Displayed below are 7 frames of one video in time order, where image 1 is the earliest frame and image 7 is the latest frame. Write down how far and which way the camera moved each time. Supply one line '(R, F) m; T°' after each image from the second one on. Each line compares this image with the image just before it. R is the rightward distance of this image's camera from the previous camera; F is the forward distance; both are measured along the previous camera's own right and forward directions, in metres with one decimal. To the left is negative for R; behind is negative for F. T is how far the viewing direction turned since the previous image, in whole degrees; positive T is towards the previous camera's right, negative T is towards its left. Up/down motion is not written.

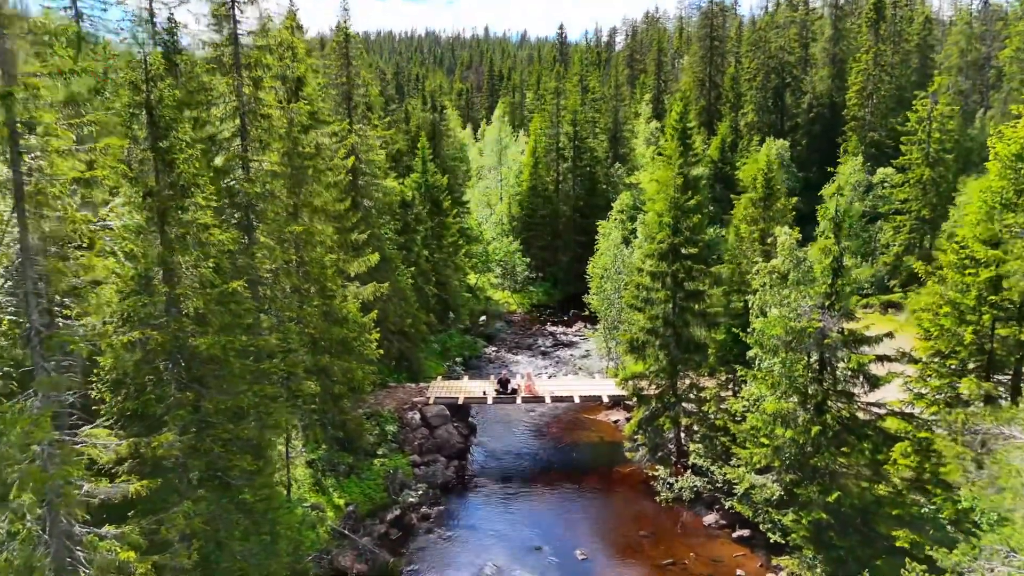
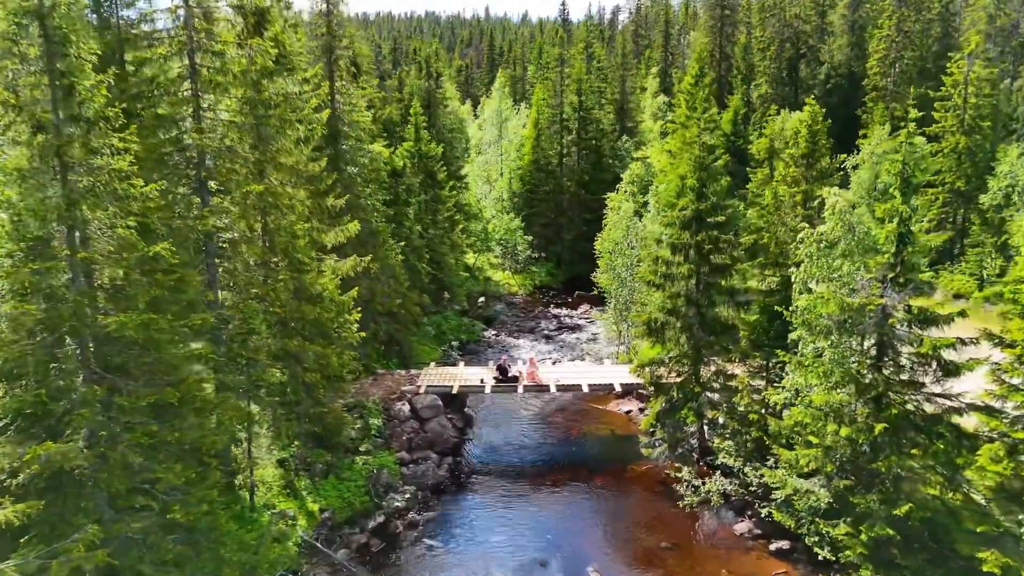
(0.0, +2.7) m; 0°
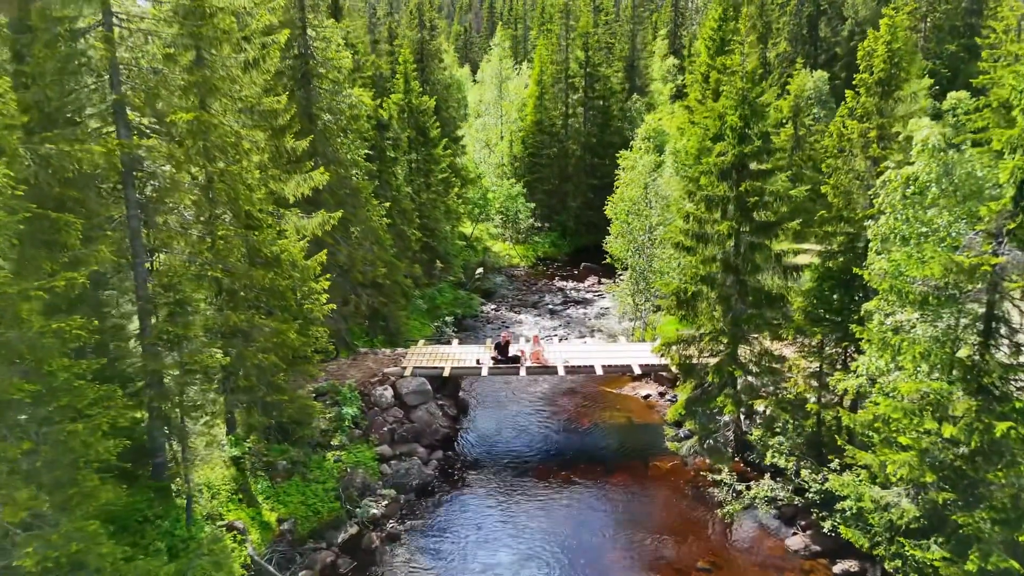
(0.0, +3.1) m; 0°
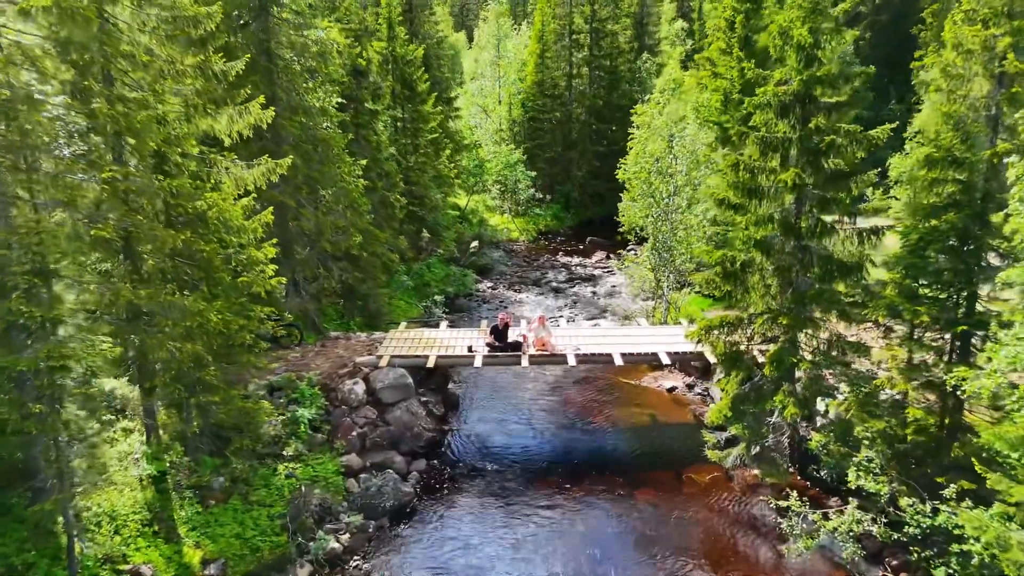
(0.0, +3.3) m; 0°
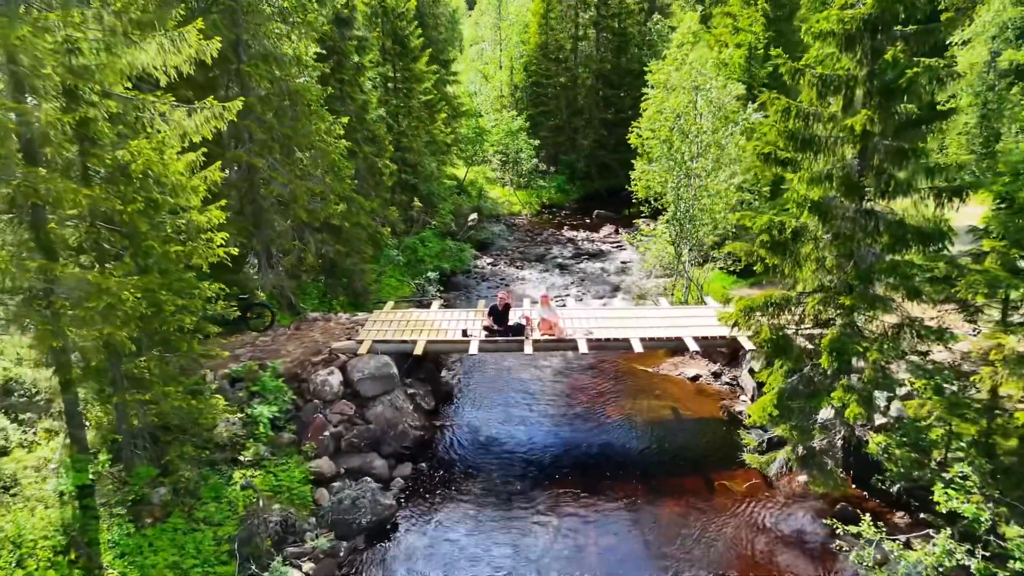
(0.0, +2.1) m; 0°
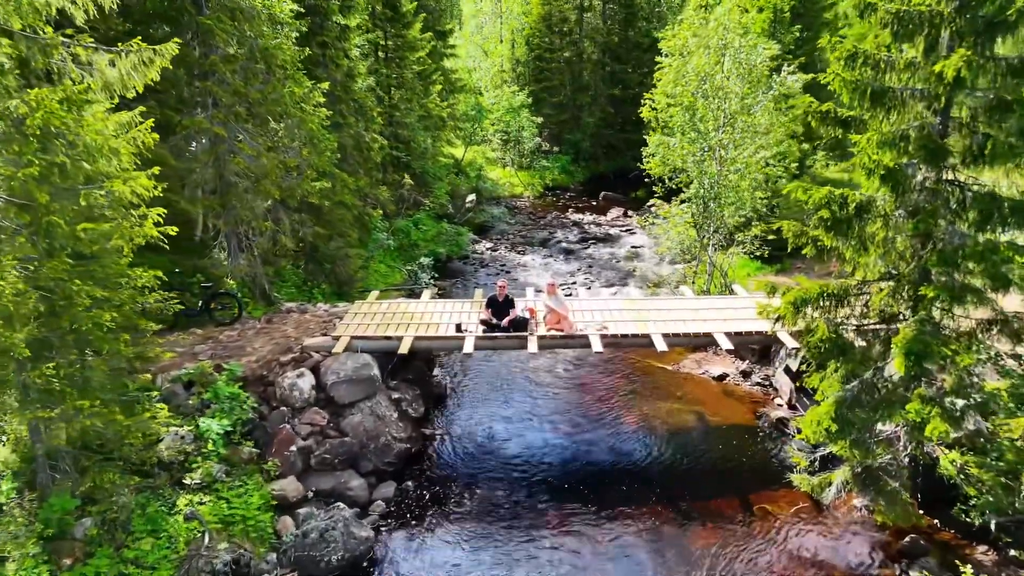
(0.0, +1.8) m; 0°
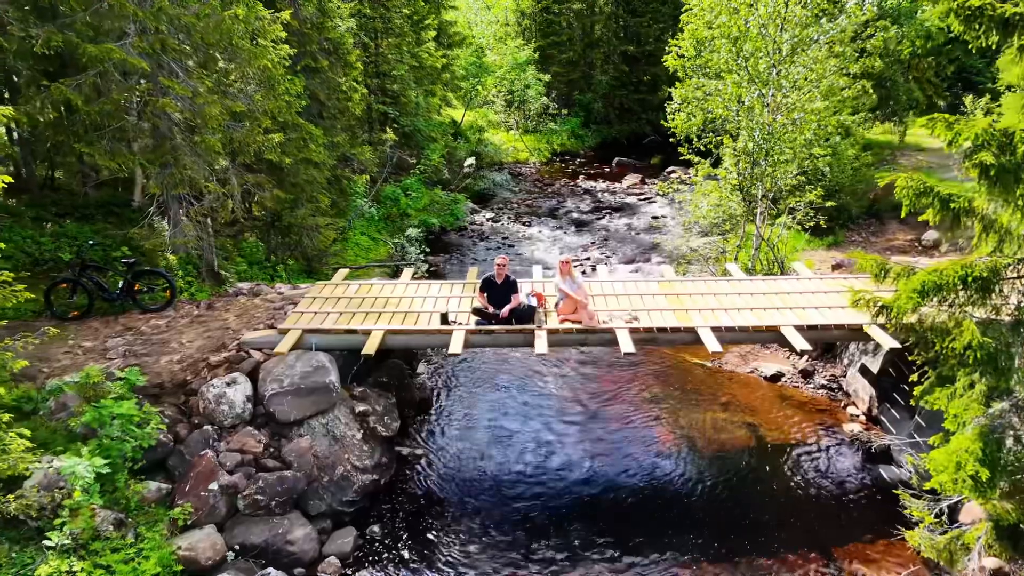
(0.0, +2.6) m; 0°
